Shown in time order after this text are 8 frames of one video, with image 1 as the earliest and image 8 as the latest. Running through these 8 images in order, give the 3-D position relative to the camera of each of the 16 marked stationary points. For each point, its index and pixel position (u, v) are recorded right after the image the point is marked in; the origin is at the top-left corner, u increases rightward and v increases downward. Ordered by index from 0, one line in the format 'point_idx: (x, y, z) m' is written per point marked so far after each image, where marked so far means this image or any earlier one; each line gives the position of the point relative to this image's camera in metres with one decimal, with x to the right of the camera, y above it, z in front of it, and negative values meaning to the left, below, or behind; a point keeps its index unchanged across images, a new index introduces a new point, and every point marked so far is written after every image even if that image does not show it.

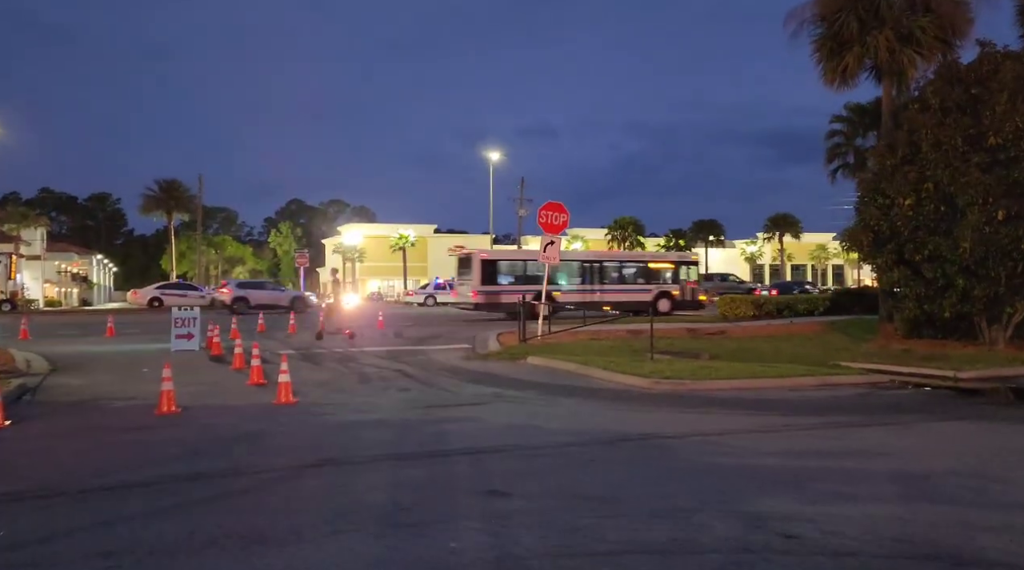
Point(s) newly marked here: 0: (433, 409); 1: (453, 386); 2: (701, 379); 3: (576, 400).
0: (-1.1, -1.7, +13.5) m
1: (-1.0, -1.7, +16.5) m
2: (+3.2, -1.6, +16.1) m
3: (+0.9, -1.7, +14.4) m
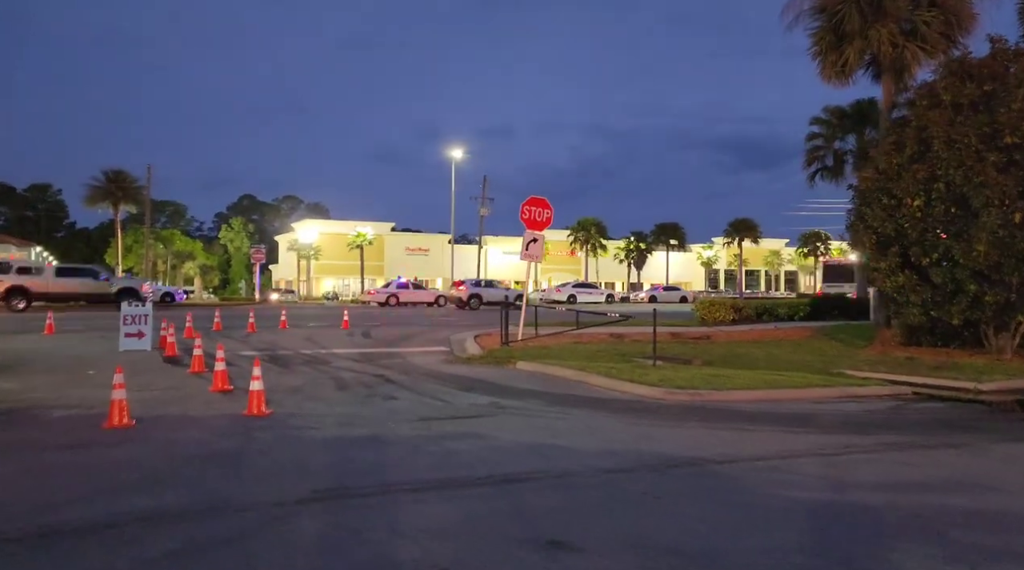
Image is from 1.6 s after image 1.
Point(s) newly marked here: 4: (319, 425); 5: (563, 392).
0: (-1.0, -1.7, +11.8) m
1: (-1.1, -1.7, +14.9) m
2: (+3.2, -1.6, +14.6) m
3: (+1.0, -1.7, +12.8) m
4: (-2.4, -1.7, +11.7) m
5: (+0.8, -1.7, +14.8) m
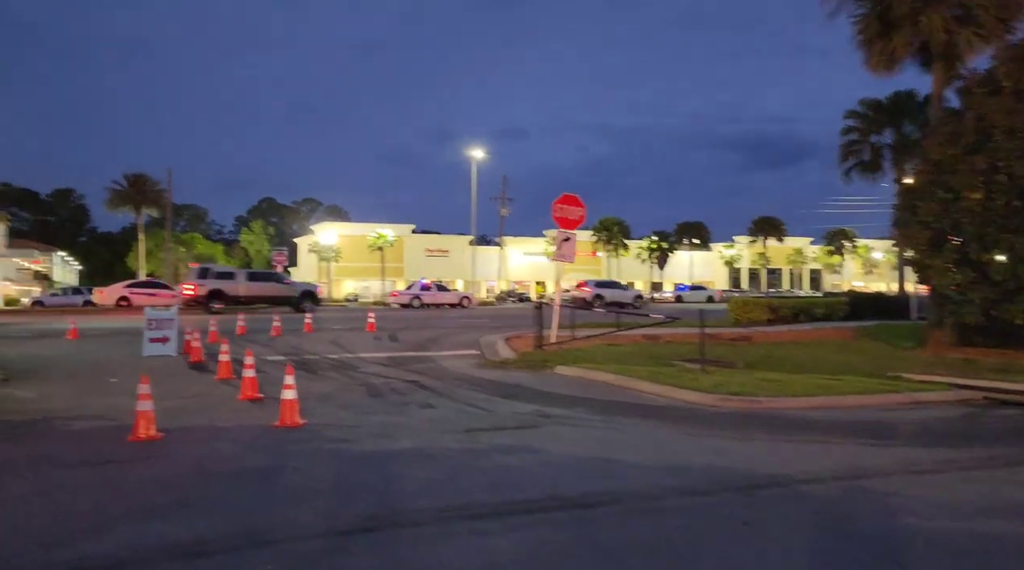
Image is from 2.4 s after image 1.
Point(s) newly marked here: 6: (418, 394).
0: (-0.4, -1.7, +11.0) m
1: (-0.4, -1.7, +14.0) m
2: (+3.8, -1.6, +13.7) m
3: (+1.6, -1.7, +11.9) m
4: (-1.8, -1.7, +10.9) m
5: (+1.4, -1.7, +13.9) m
6: (-1.5, -1.7, +14.9) m
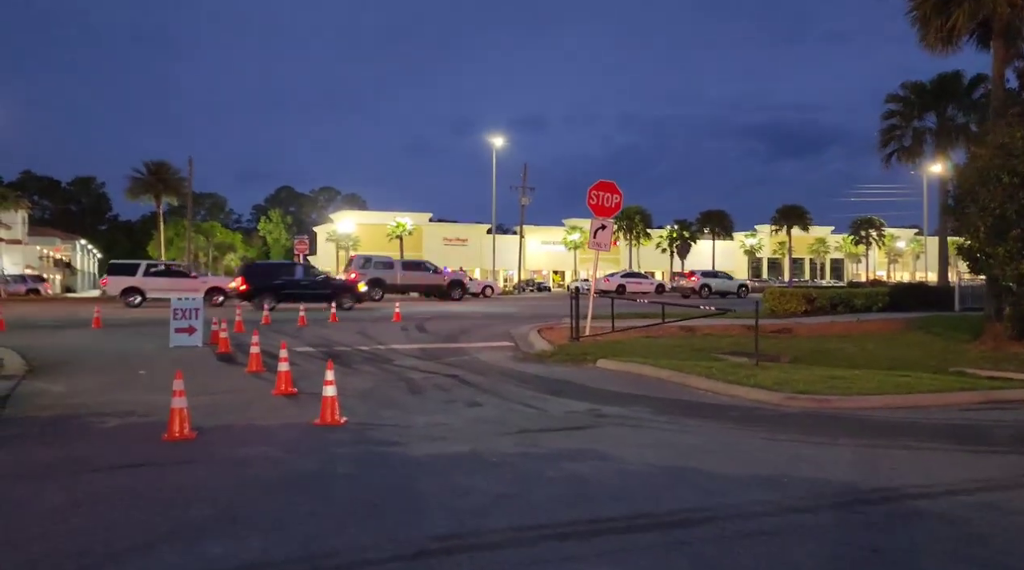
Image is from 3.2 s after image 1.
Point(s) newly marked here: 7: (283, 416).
0: (+0.2, -1.6, +10.2) m
1: (+0.3, -1.6, +13.3) m
2: (+4.5, -1.5, +12.9) m
3: (+2.2, -1.6, +11.1) m
4: (-1.1, -1.6, +10.1) m
5: (+2.1, -1.5, +13.1) m
6: (-0.8, -1.6, +14.1) m
7: (-2.9, -1.6, +11.8) m
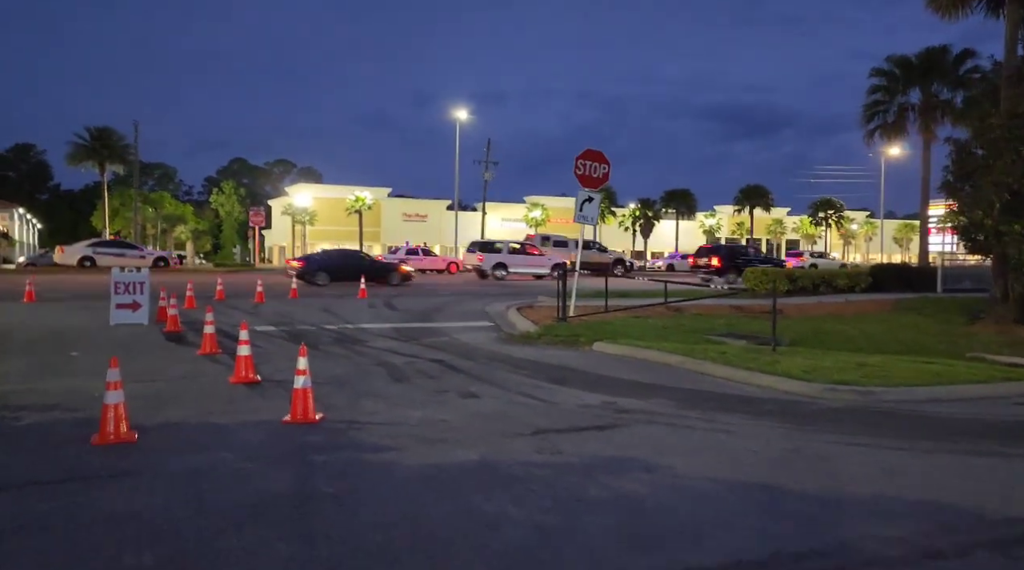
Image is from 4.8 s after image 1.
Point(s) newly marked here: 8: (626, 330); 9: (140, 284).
0: (+0.3, -1.4, +8.5) m
1: (+0.3, -1.2, +11.6) m
2: (+4.5, -1.2, +11.4) m
3: (+2.3, -1.3, +9.5) m
4: (-1.0, -1.4, +8.4) m
5: (+2.1, -1.2, +11.5) m
6: (-0.8, -1.2, +12.4) m
7: (-2.8, -1.3, +10.0) m
8: (+2.3, -0.9, +19.5) m
9: (-7.0, 0.0, +18.1) m
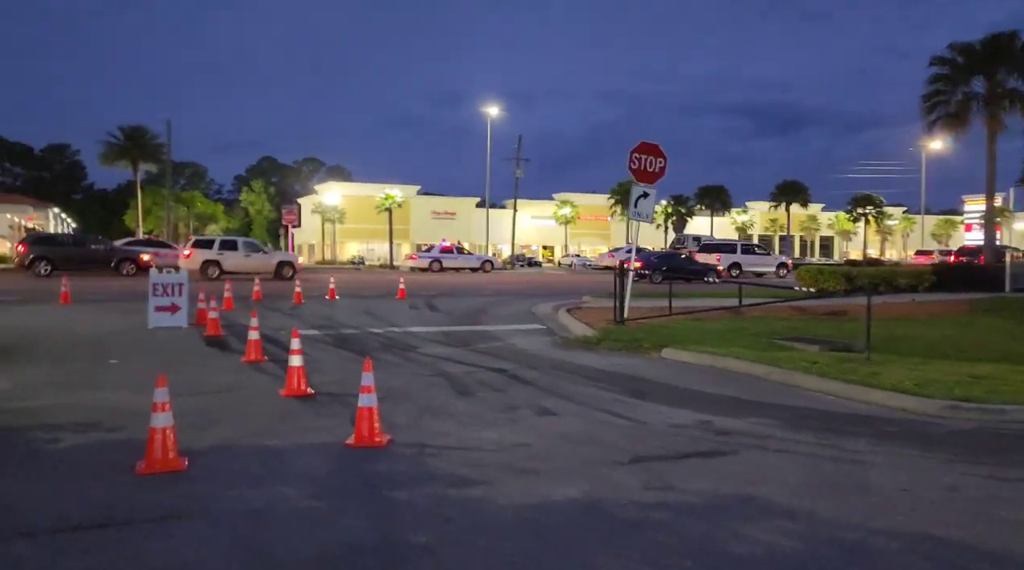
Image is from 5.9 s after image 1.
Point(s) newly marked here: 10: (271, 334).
0: (+1.1, -1.4, +7.4) m
1: (+1.1, -1.3, +10.5) m
2: (+5.3, -1.2, +10.1) m
3: (+3.1, -1.4, +8.4) m
4: (-0.2, -1.4, +7.3) m
5: (+3.0, -1.3, +10.3) m
6: (+0.1, -1.2, +11.3) m
7: (-2.0, -1.4, +9.0) m
8: (+3.4, -0.9, +18.3) m
9: (-6.0, 0.0, +17.2) m
10: (-4.2, -0.9, +16.5) m
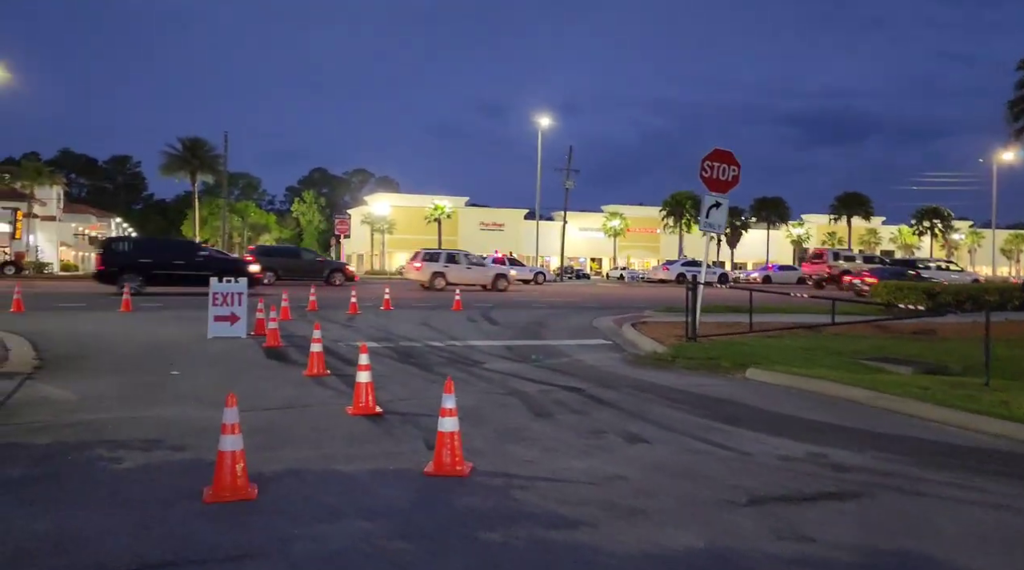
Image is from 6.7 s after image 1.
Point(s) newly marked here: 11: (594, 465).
0: (+1.8, -1.5, +6.5) m
1: (+2.0, -1.4, +9.6) m
2: (+6.2, -1.4, +9.0) m
3: (+3.9, -1.5, +7.4) m
4: (+0.5, -1.5, +6.5) m
5: (+3.8, -1.5, +9.4) m
6: (+1.0, -1.4, +10.4) m
7: (-1.2, -1.5, +8.2) m
8: (+4.7, -1.2, +17.3) m
9: (-4.8, -0.2, +16.7) m
10: (-3.0, -1.0, +15.9) m
11: (+0.7, -1.5, +8.0) m
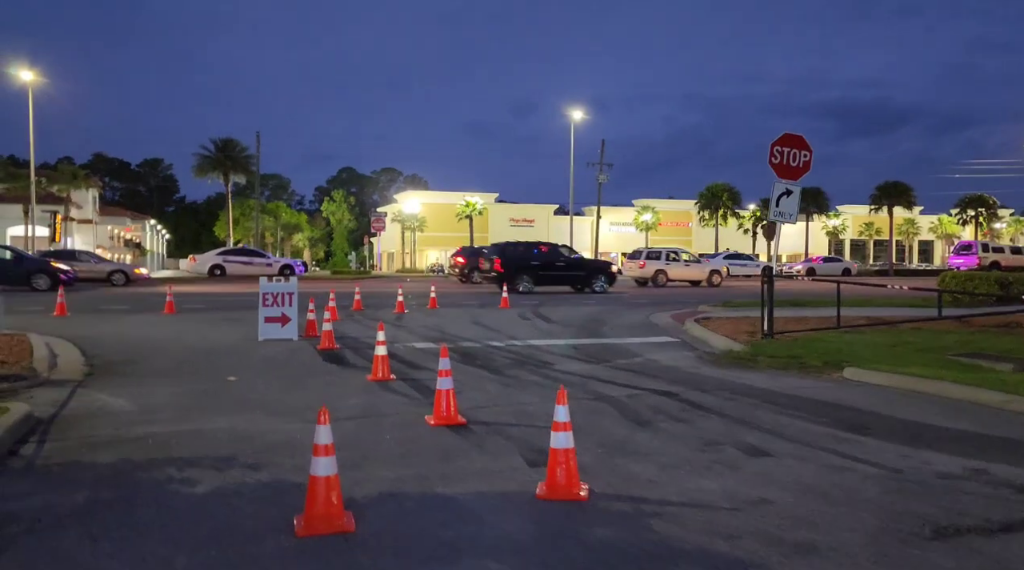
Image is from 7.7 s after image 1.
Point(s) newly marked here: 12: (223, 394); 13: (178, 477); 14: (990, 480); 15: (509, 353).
0: (+2.7, -1.5, +5.5) m
1: (+2.9, -1.4, +8.6) m
2: (+7.1, -1.3, +7.9) m
3: (+4.7, -1.5, +6.3) m
4: (+1.3, -1.5, +5.5) m
5: (+4.8, -1.4, +8.3) m
6: (+1.9, -1.3, +9.5) m
7: (-0.3, -1.4, +7.3) m
8: (+5.8, -1.1, +16.2) m
9: (-3.7, -0.2, +15.9) m
10: (-1.9, -1.0, +15.0) m
11: (+1.6, -1.5, +7.0) m
12: (-3.3, -1.3, +10.9) m
13: (-2.5, -1.4, +7.1) m
14: (+3.5, -1.5, +7.0) m
15: (-0.1, -1.1, +15.9) m
